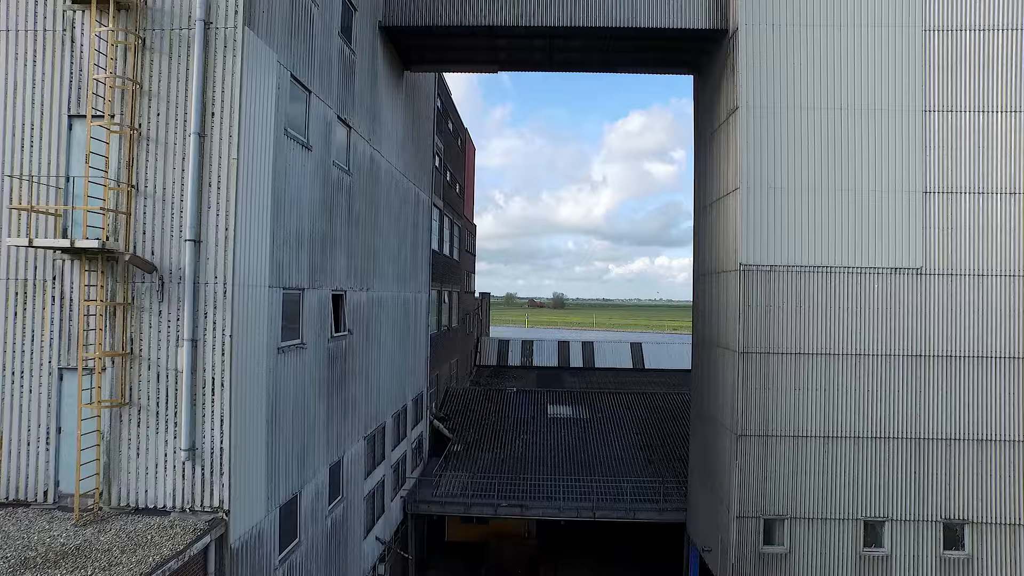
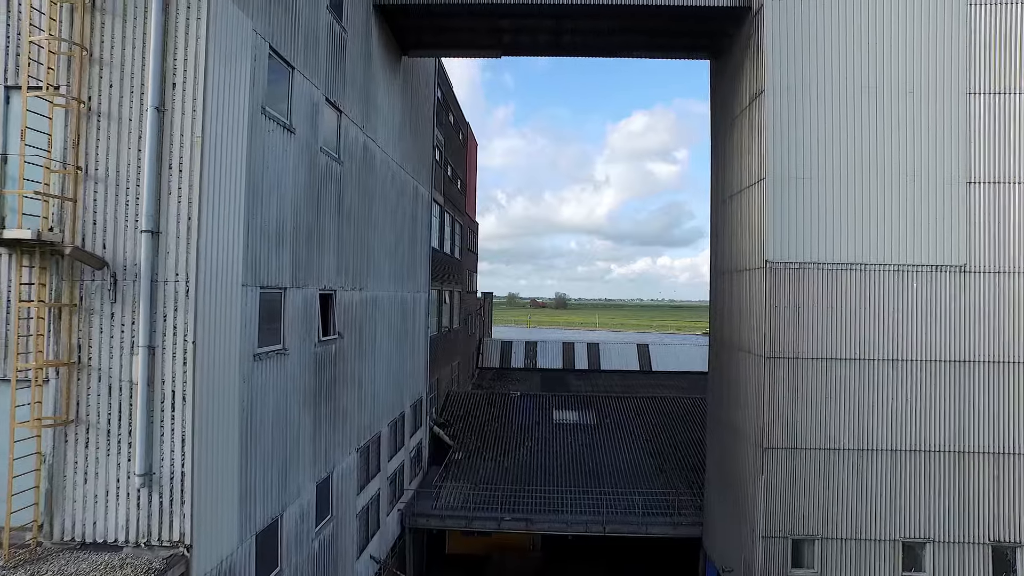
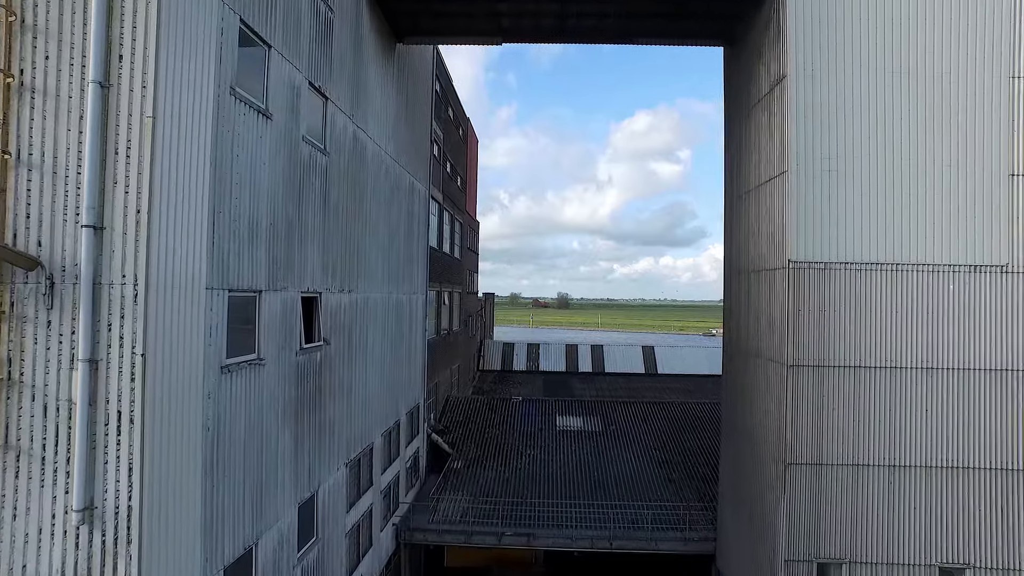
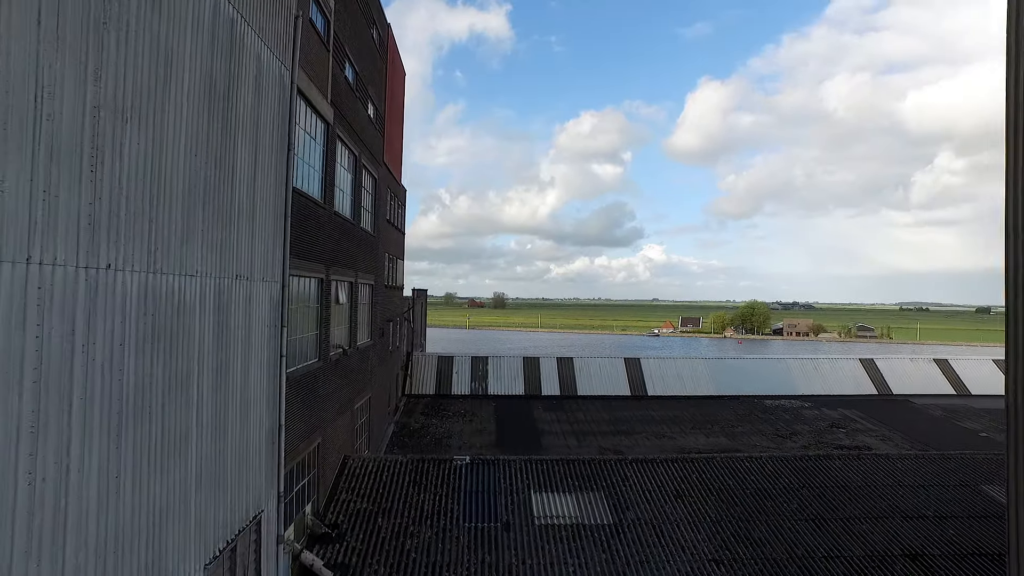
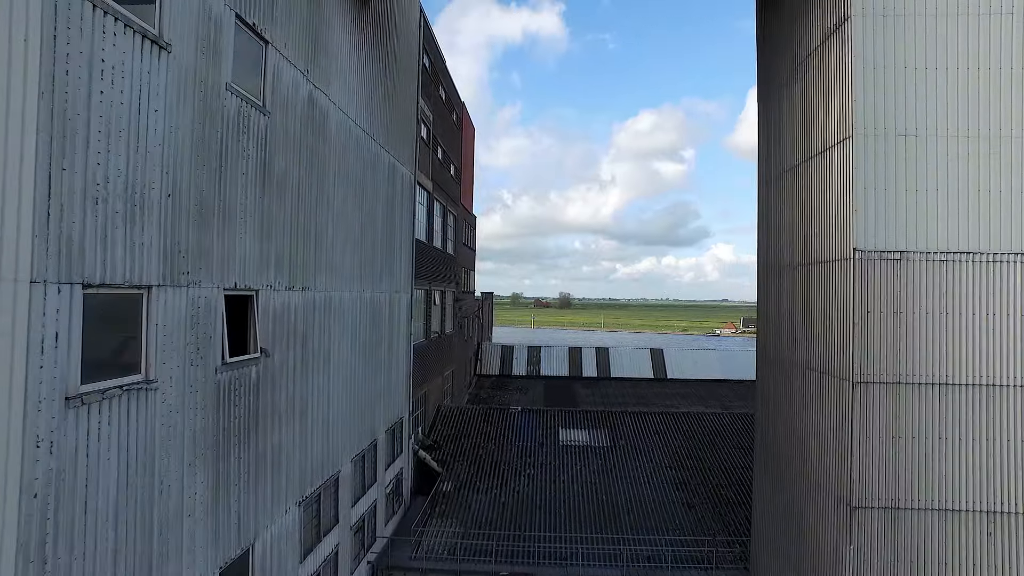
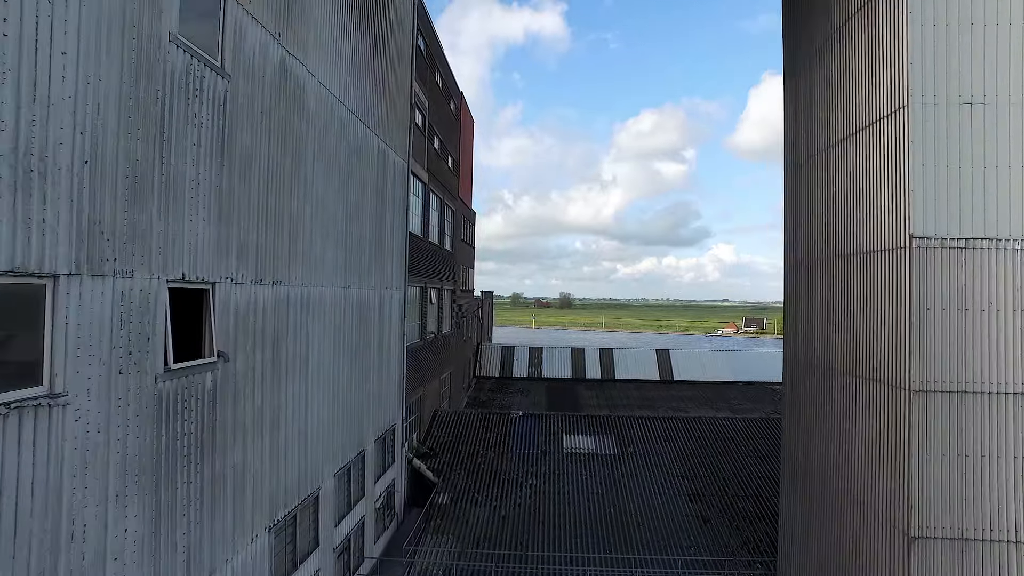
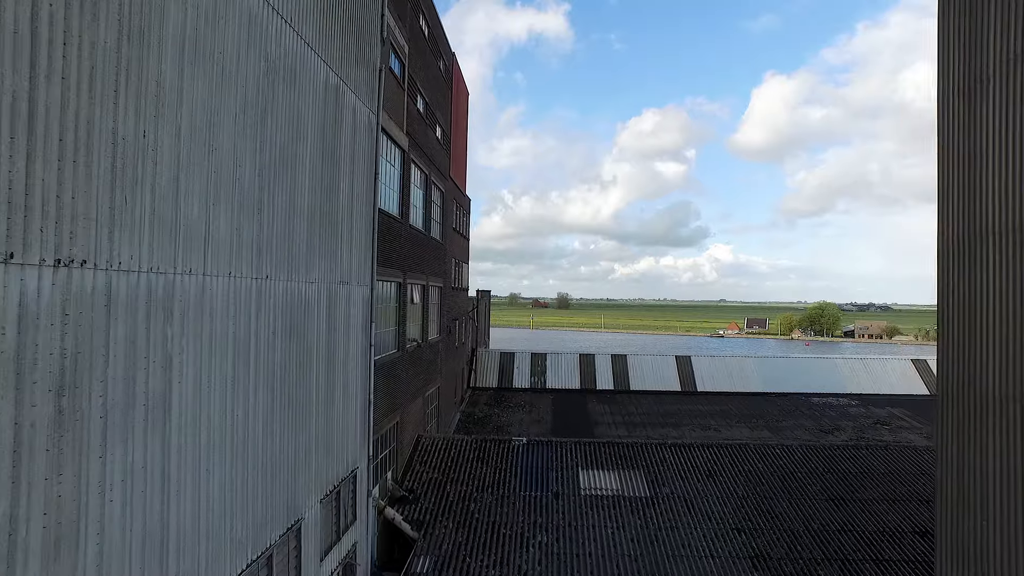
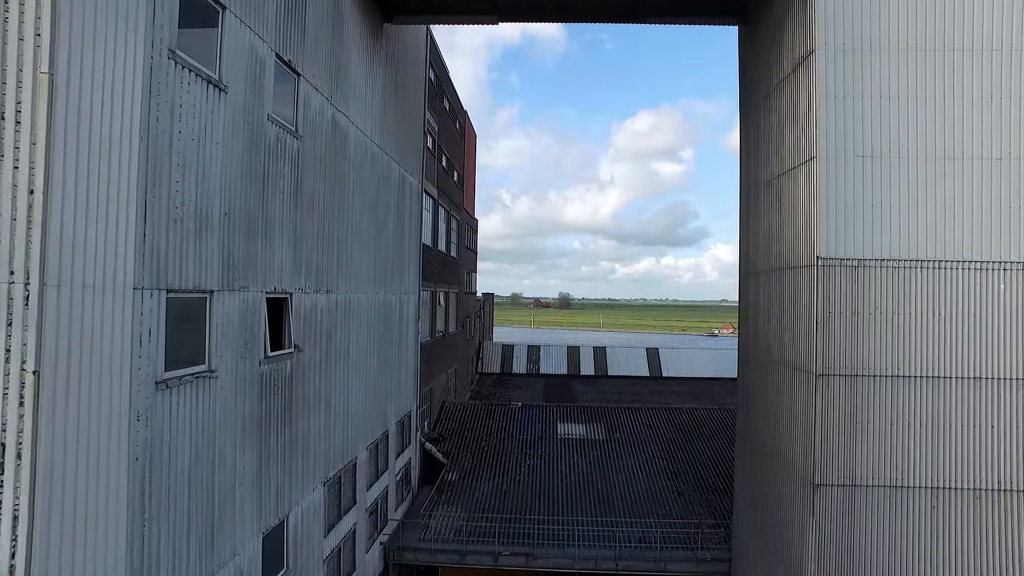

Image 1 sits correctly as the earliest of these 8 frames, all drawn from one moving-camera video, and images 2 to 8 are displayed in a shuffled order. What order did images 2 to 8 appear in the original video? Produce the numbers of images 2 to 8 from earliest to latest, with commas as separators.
2, 3, 8, 5, 6, 7, 4
